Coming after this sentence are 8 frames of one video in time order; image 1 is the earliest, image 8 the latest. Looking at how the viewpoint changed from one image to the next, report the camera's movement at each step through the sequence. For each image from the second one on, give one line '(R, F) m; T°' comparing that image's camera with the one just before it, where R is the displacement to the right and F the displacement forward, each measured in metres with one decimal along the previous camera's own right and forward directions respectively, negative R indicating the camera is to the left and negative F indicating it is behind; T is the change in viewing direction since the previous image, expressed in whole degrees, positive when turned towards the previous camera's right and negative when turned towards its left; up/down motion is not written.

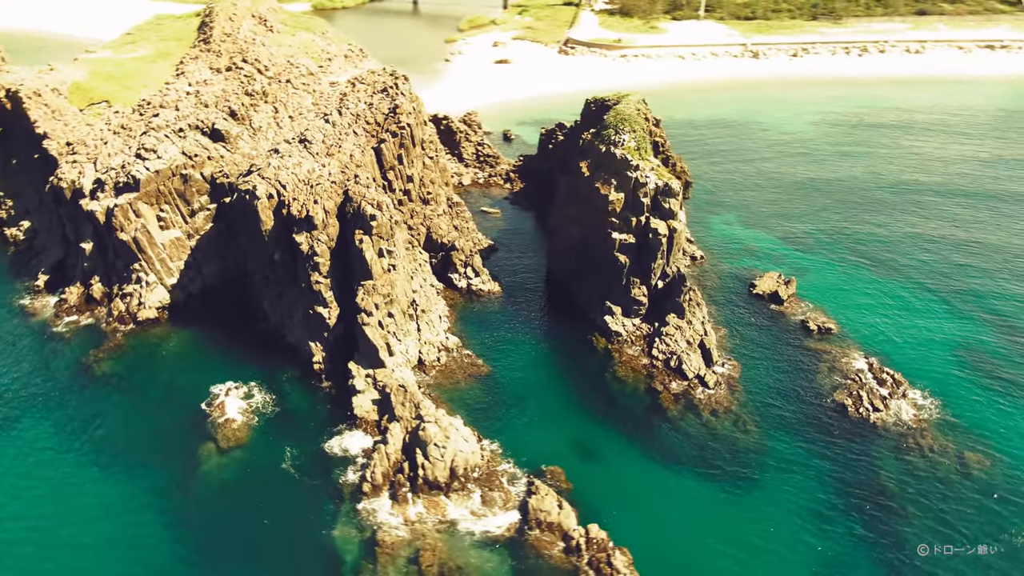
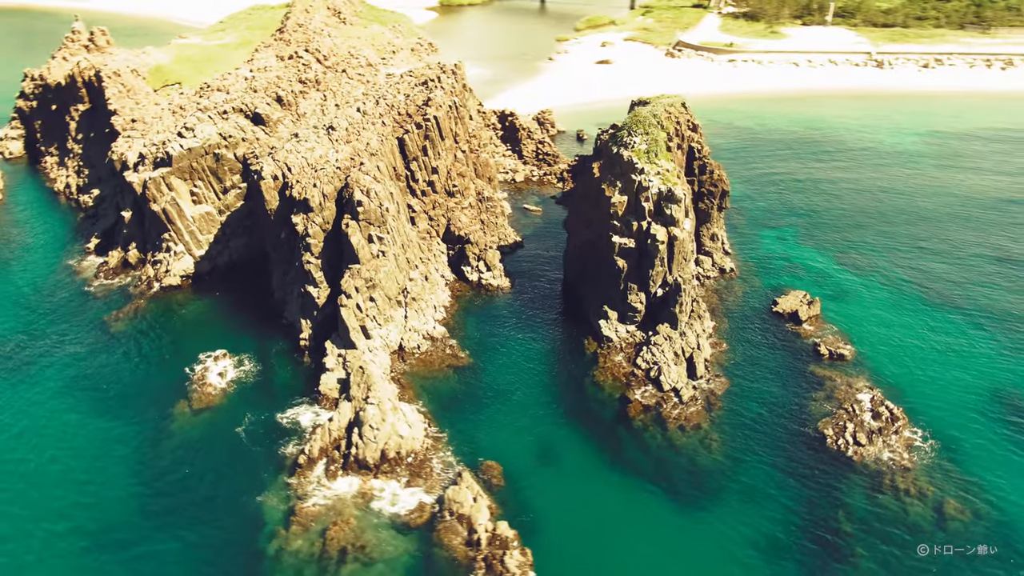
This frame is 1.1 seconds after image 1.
(+9.5, +0.7) m; -10°
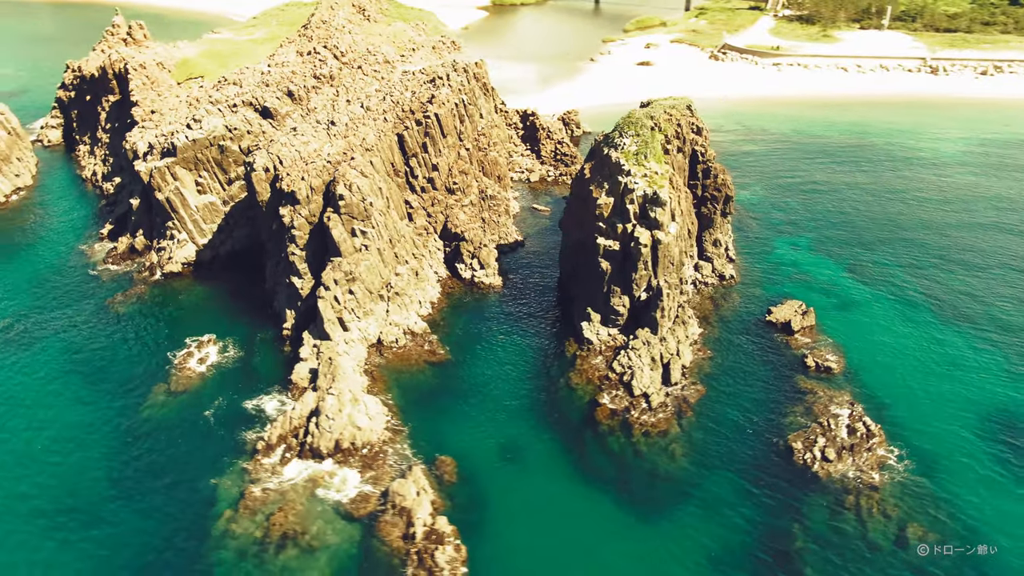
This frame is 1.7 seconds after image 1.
(+5.2, +0.2) m; -4°
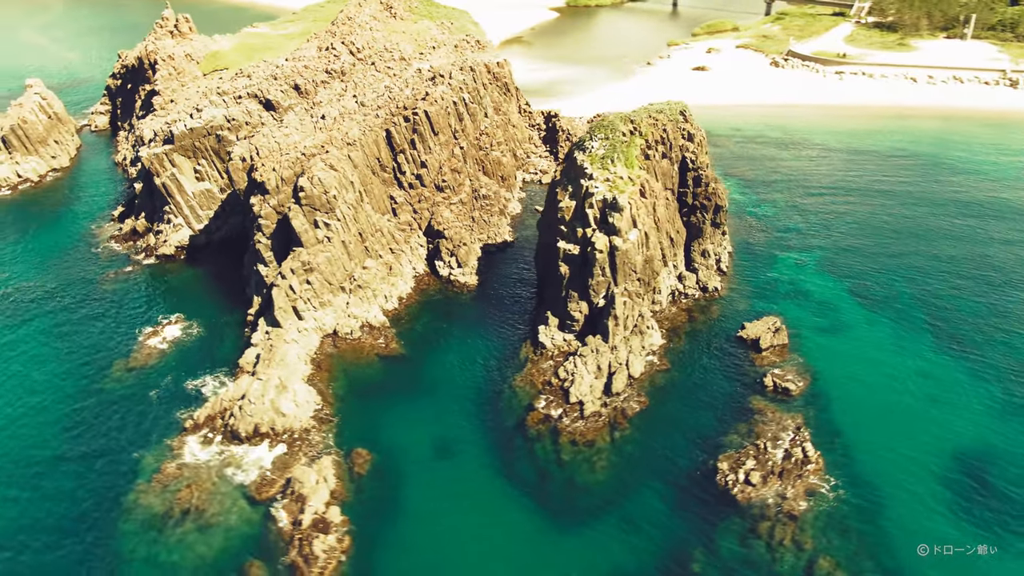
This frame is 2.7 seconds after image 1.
(+8.6, +0.7) m; -7°
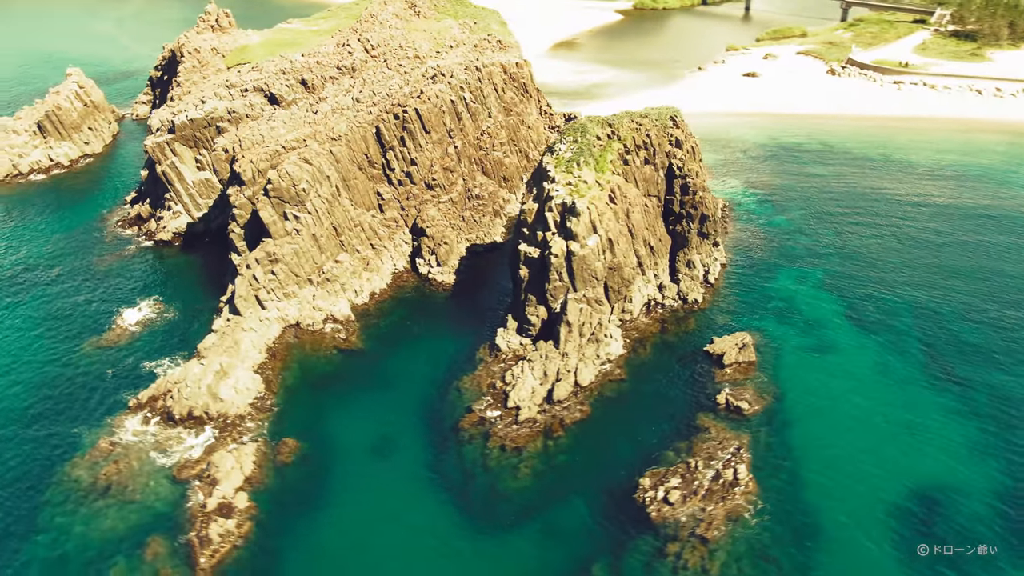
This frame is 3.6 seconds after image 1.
(+7.8, +0.7) m; -6°
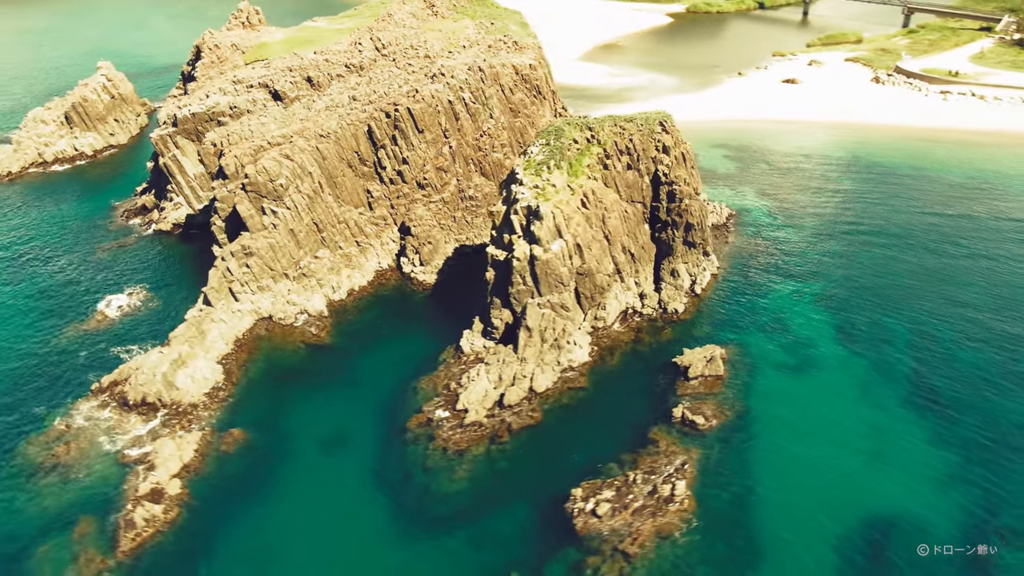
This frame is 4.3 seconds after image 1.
(+6.1, +0.6) m; -5°
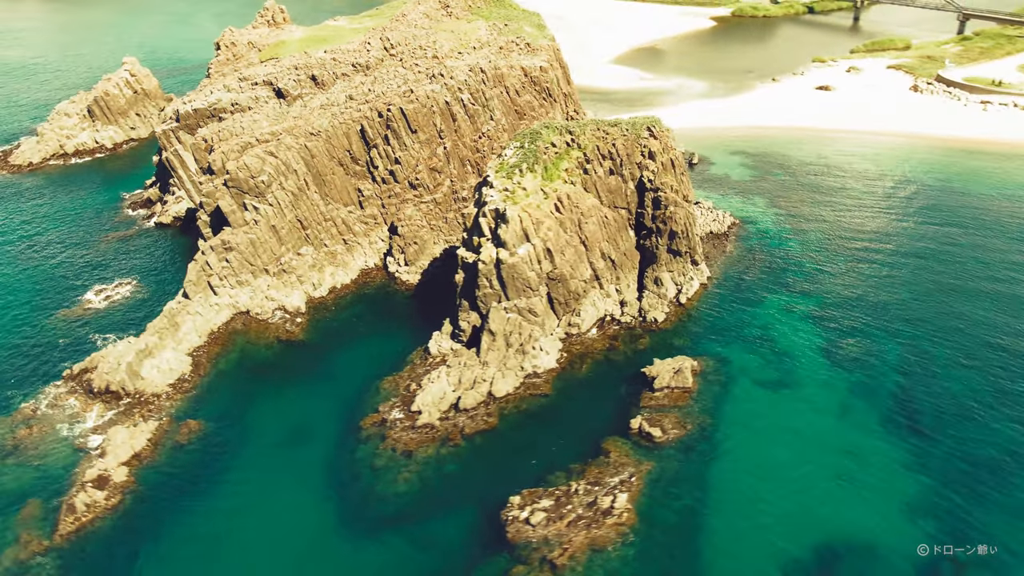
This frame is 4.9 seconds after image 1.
(+5.2, +0.5) m; -4°
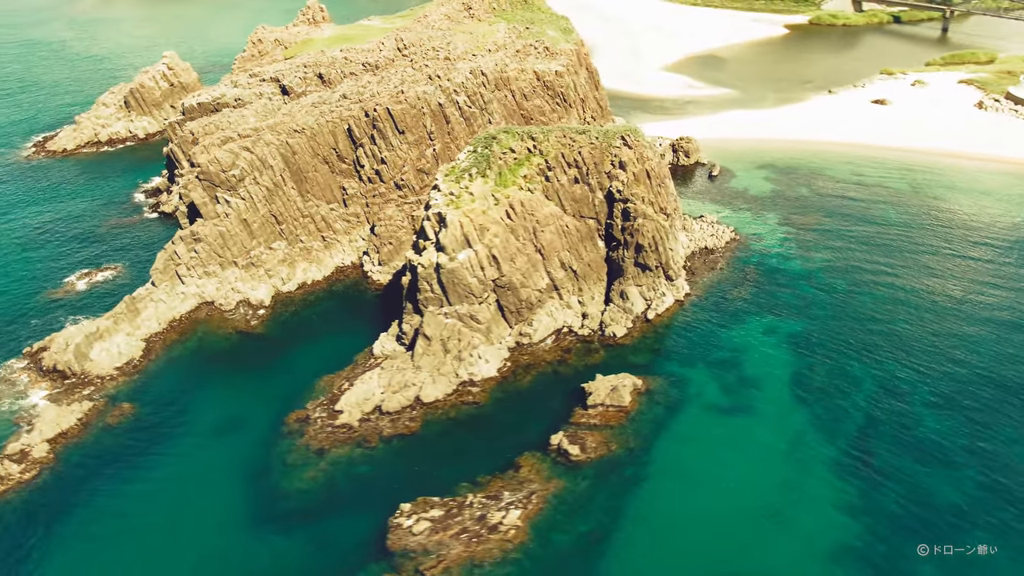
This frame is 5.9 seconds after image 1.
(+8.7, +1.2) m; -6°
